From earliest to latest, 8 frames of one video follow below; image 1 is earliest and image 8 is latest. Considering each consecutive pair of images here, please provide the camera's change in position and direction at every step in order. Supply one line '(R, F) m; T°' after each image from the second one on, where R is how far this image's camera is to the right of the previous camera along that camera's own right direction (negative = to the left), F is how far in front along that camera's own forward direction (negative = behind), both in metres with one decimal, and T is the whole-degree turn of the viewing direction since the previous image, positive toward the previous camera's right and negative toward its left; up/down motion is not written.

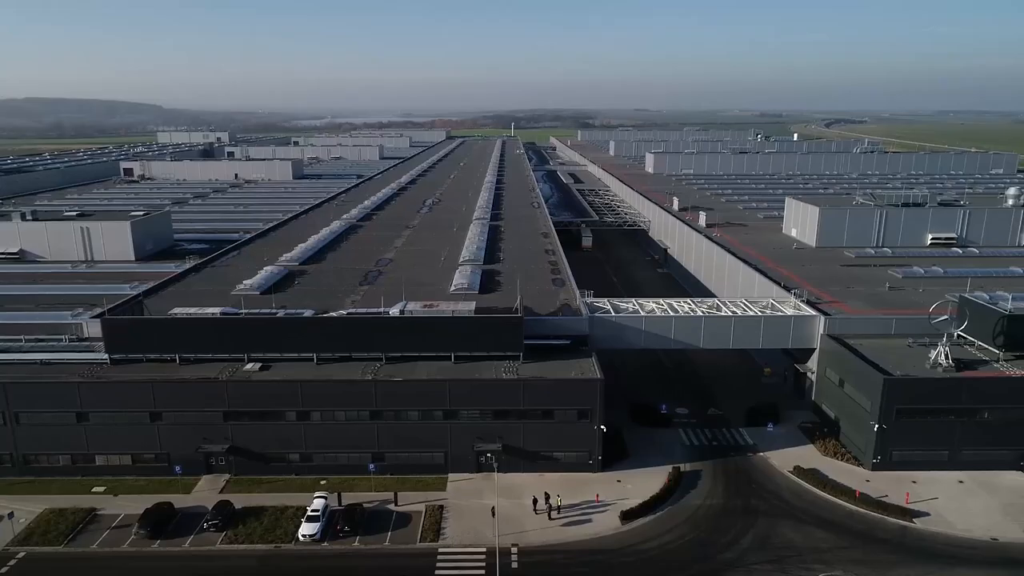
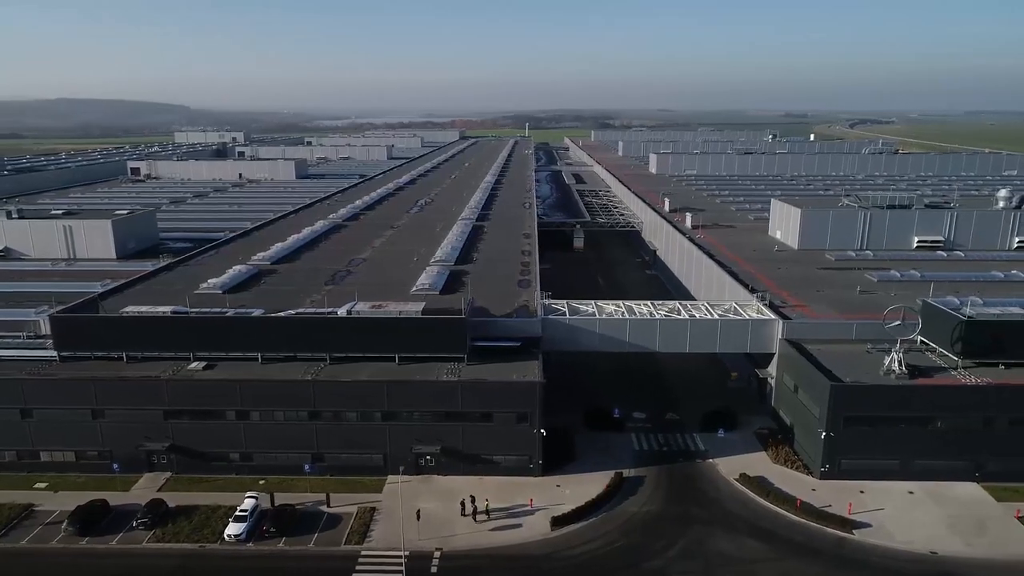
(+2.9, +0.3) m; -2°
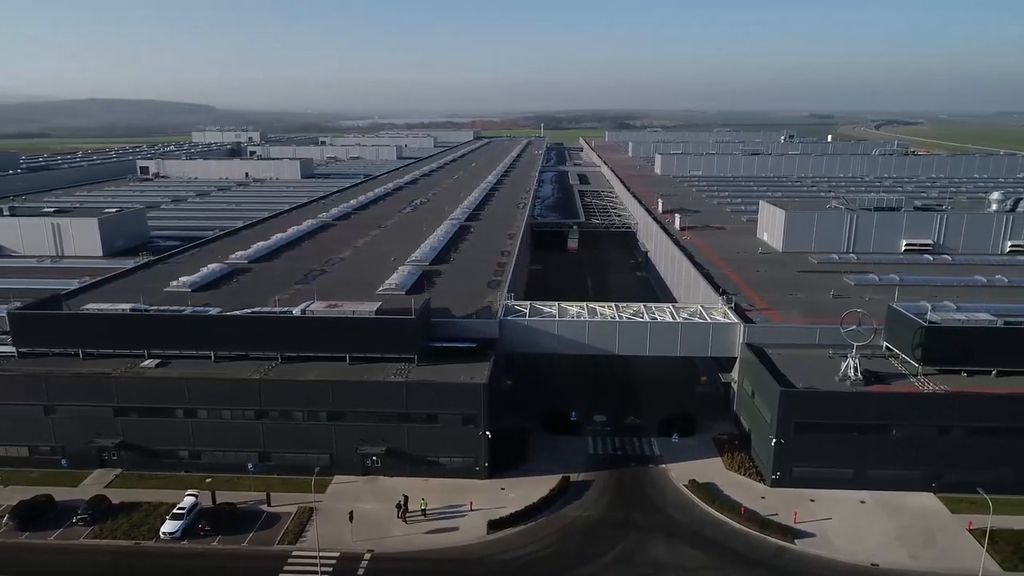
(+2.6, +0.3) m; -2°
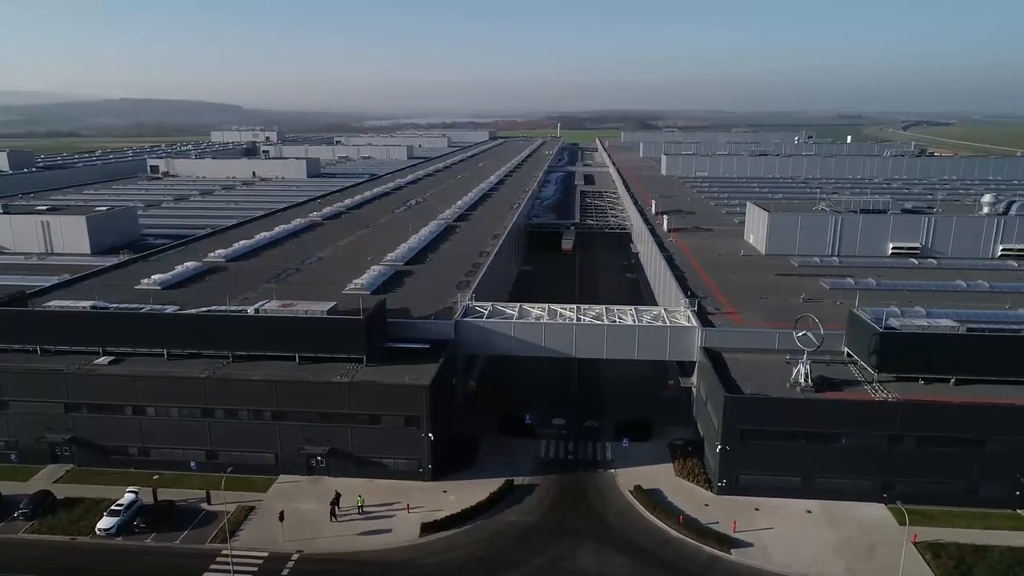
(+2.7, +0.3) m; -2°
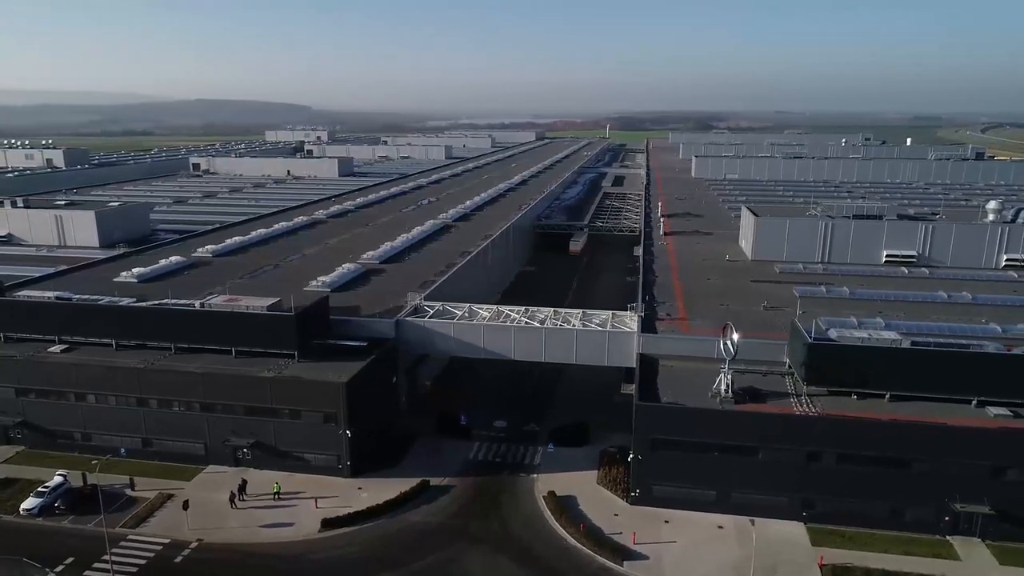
(+4.8, +0.3) m; -5°
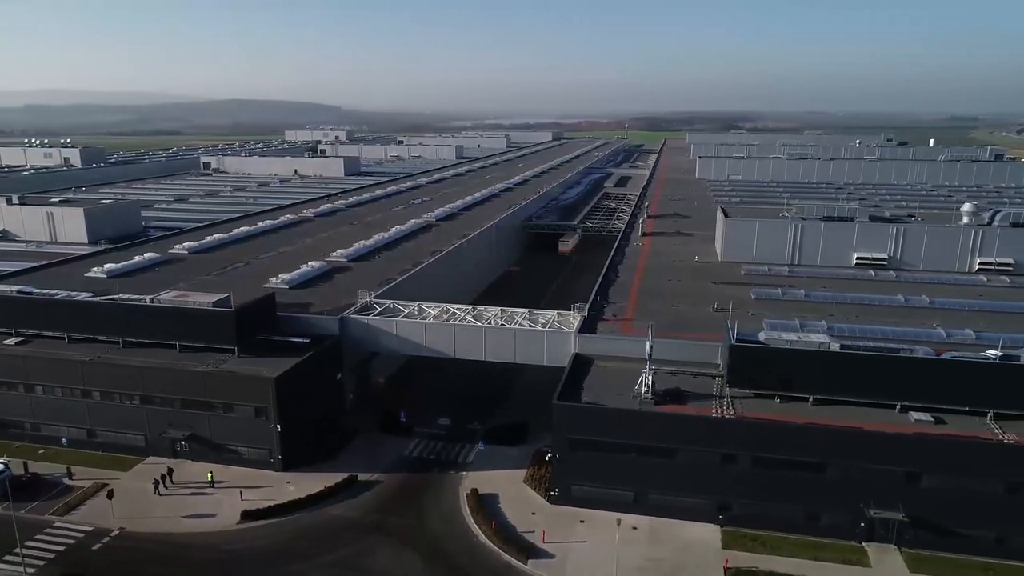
(+3.4, -0.1) m; -2°
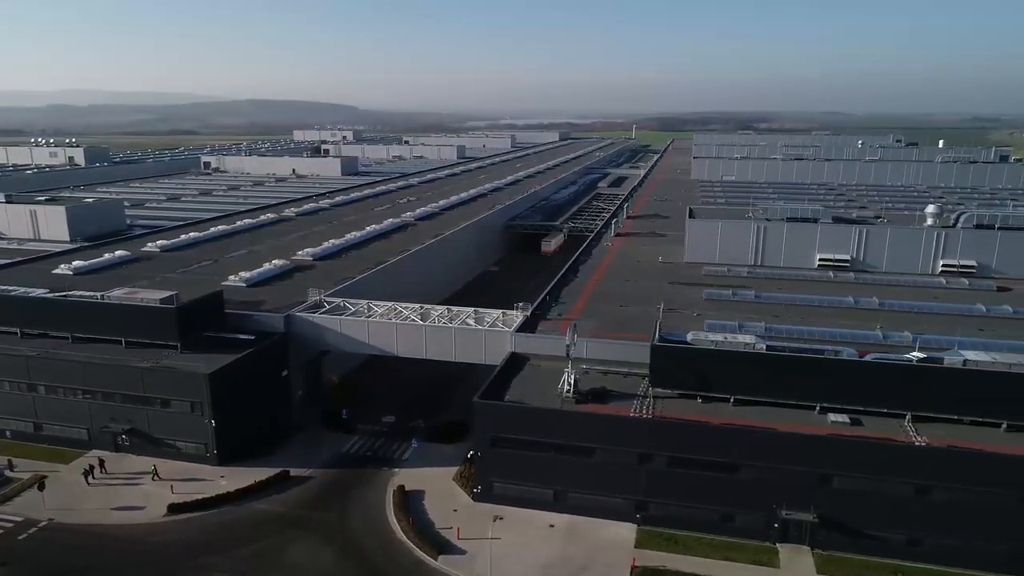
(+3.0, -0.2) m; -1°
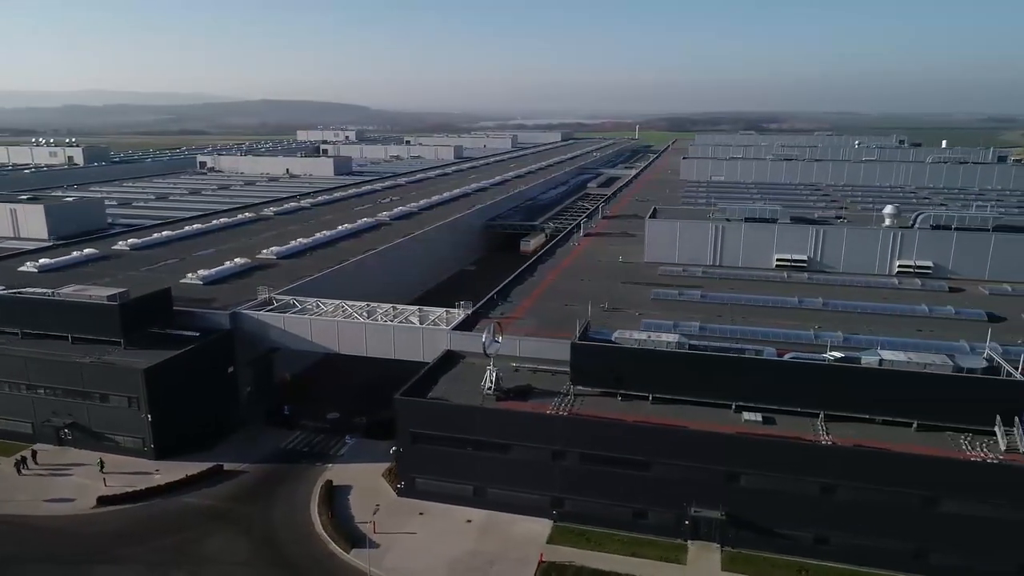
(+2.9, -0.3) m; -1°
